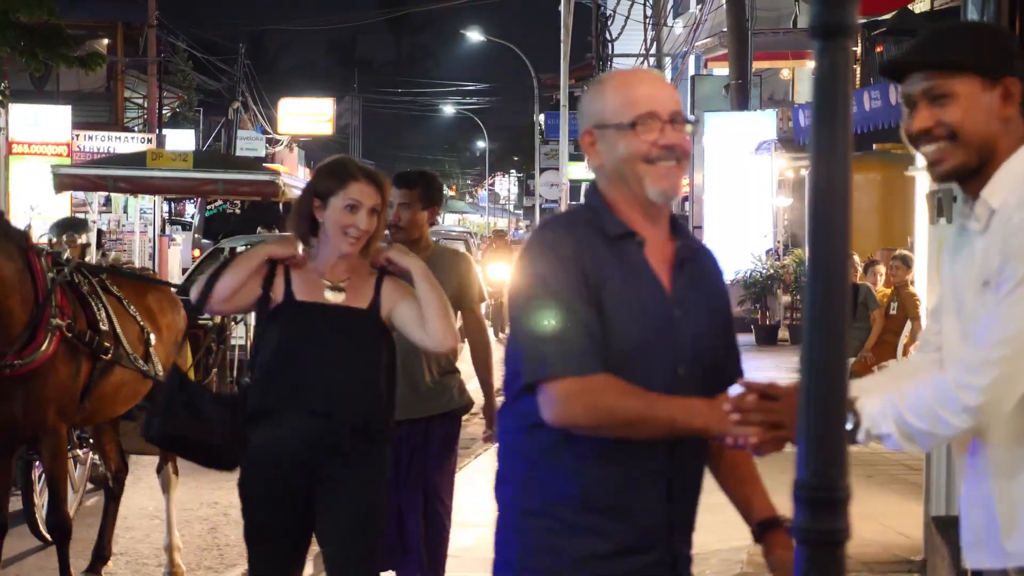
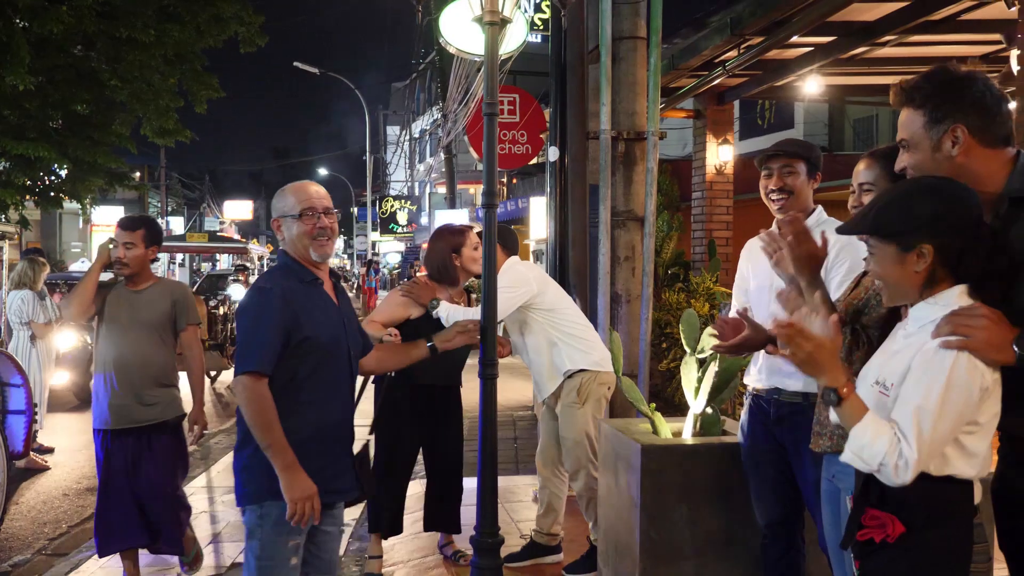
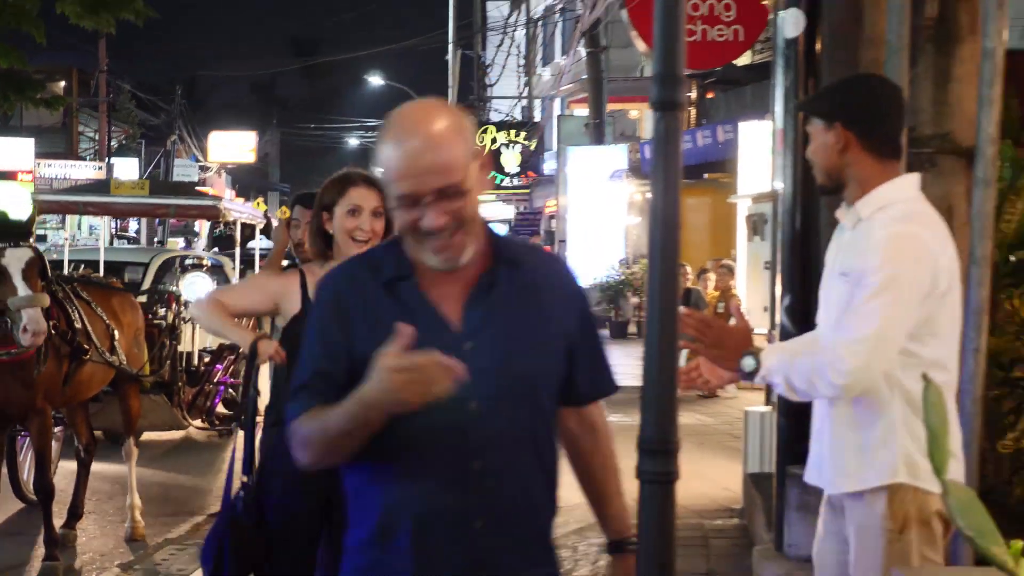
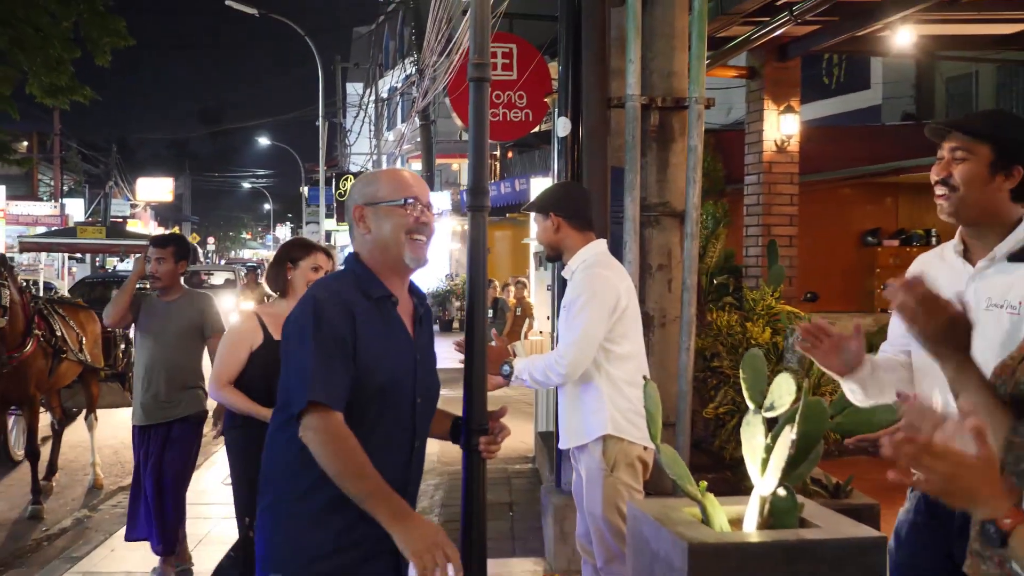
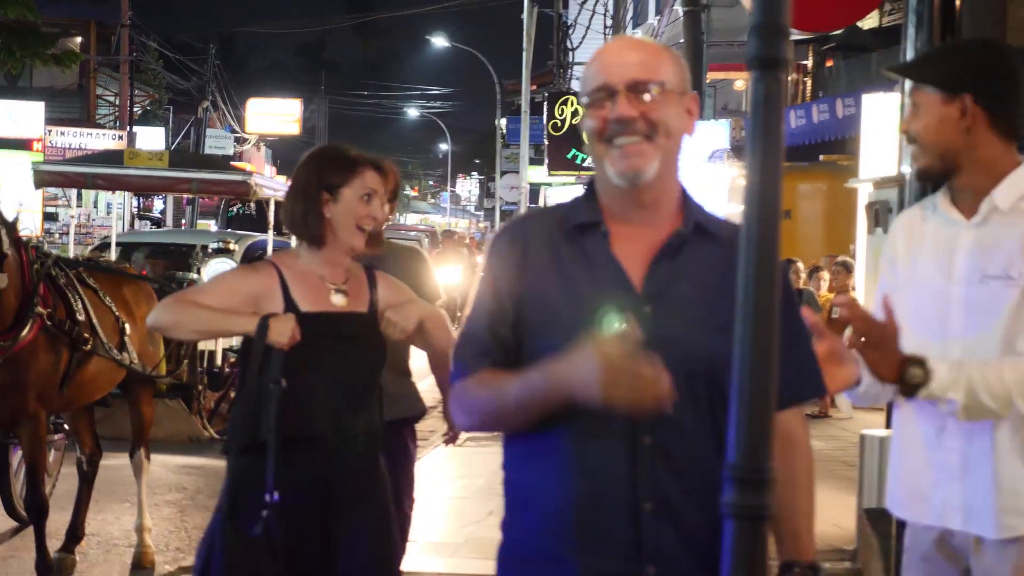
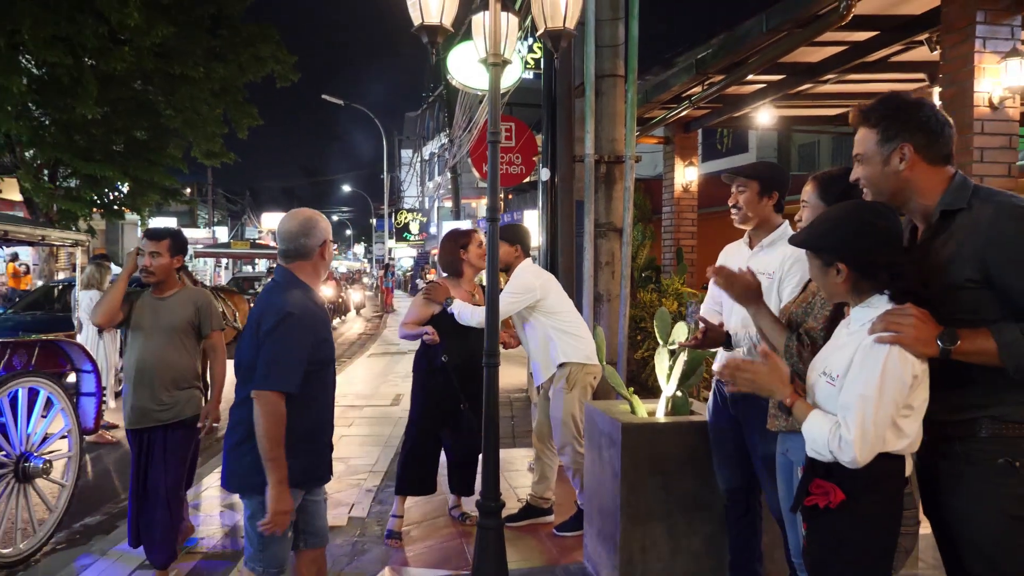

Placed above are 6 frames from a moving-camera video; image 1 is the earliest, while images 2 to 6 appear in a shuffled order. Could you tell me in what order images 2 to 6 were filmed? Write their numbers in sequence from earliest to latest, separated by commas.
5, 3, 4, 2, 6
